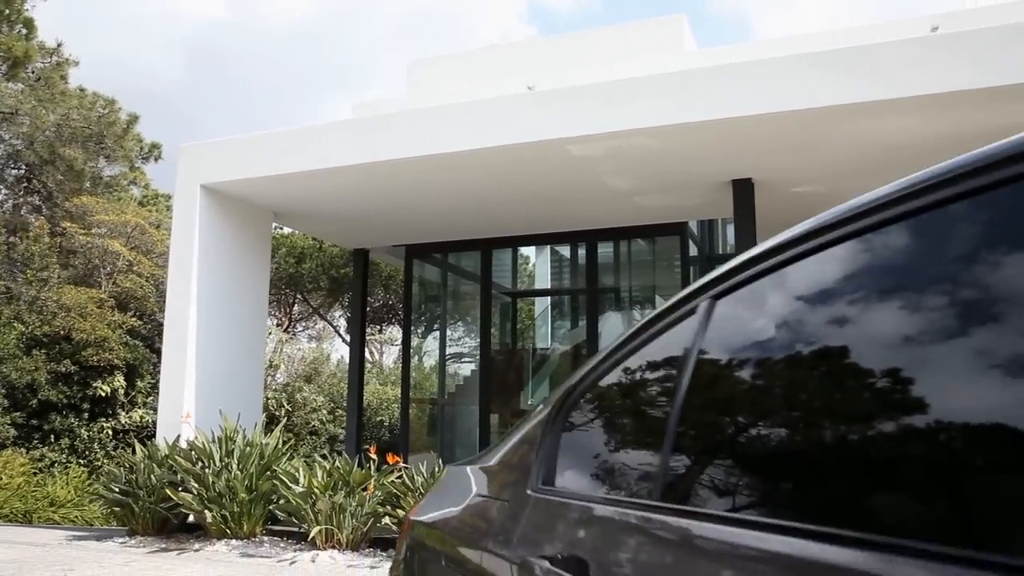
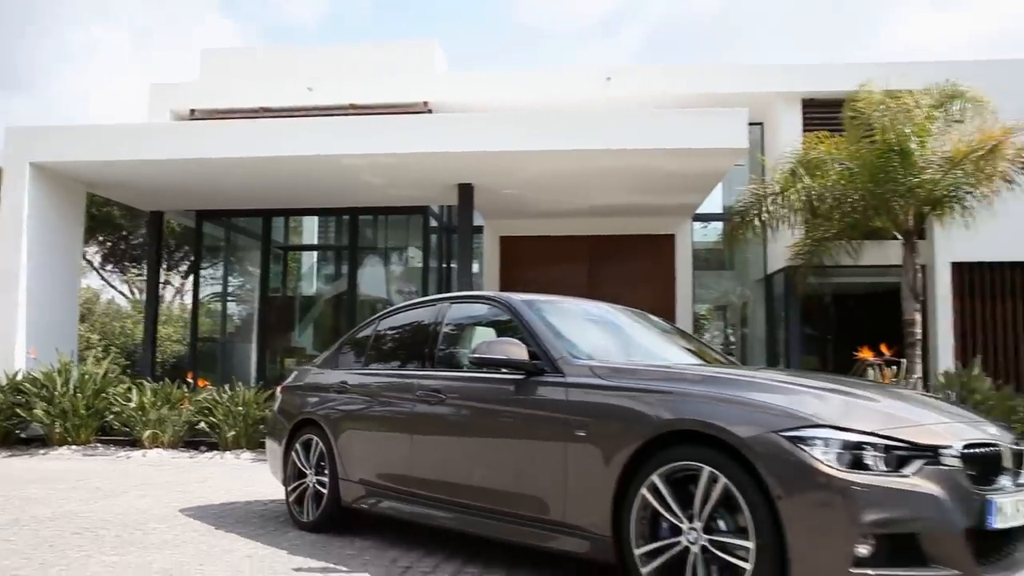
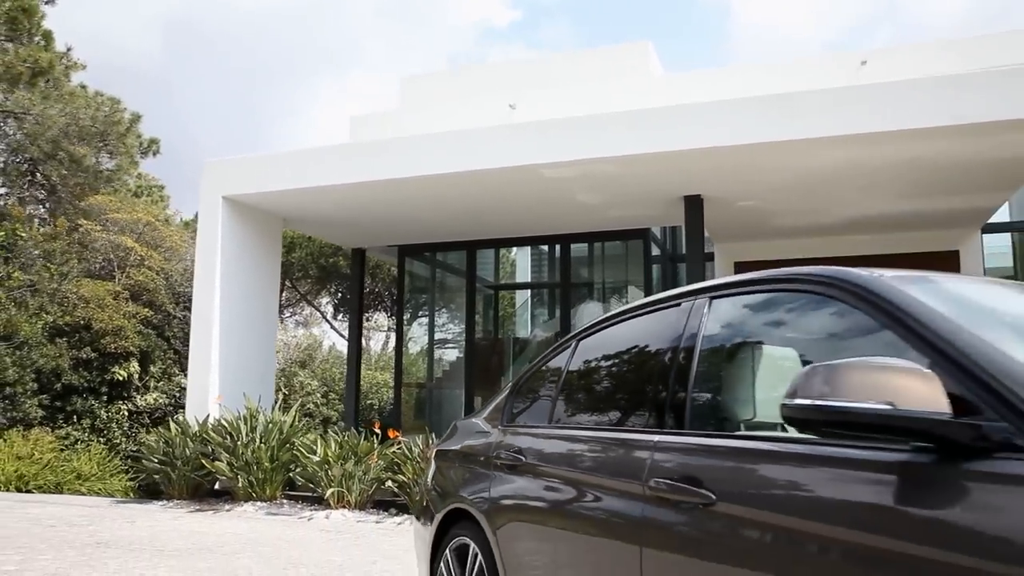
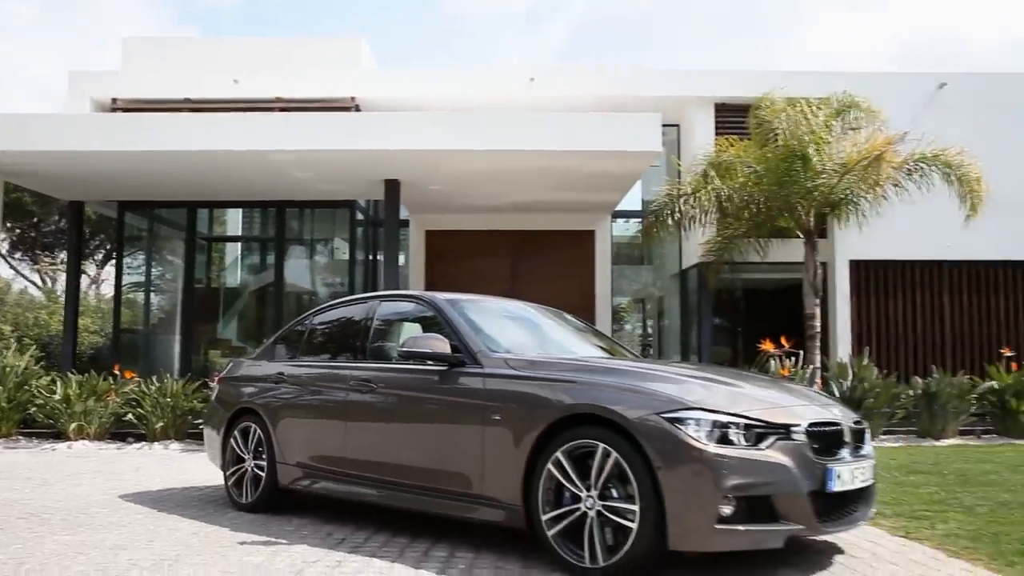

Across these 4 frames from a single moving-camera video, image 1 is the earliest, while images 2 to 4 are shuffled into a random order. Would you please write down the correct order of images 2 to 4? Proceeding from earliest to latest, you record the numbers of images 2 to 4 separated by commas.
3, 2, 4
